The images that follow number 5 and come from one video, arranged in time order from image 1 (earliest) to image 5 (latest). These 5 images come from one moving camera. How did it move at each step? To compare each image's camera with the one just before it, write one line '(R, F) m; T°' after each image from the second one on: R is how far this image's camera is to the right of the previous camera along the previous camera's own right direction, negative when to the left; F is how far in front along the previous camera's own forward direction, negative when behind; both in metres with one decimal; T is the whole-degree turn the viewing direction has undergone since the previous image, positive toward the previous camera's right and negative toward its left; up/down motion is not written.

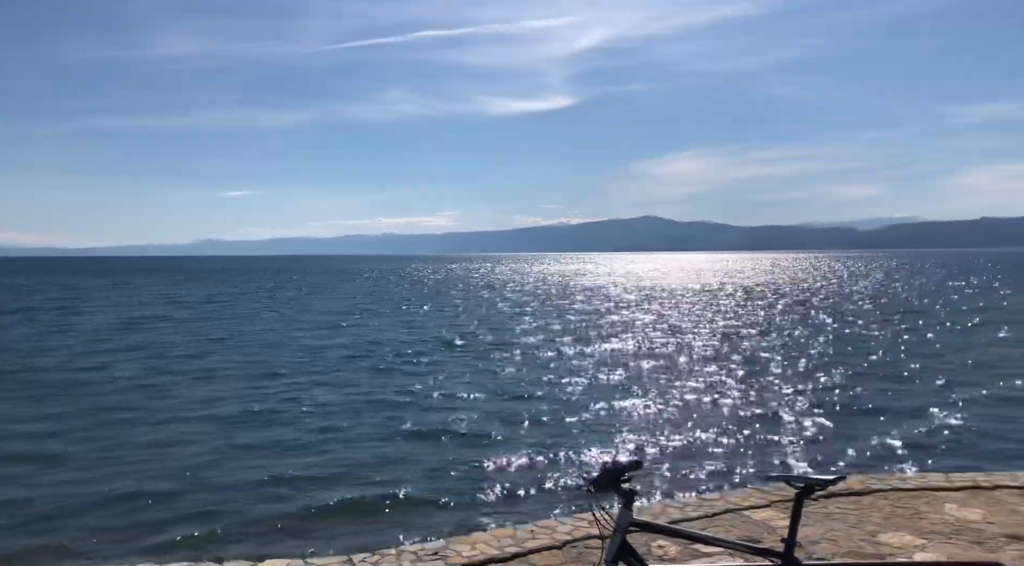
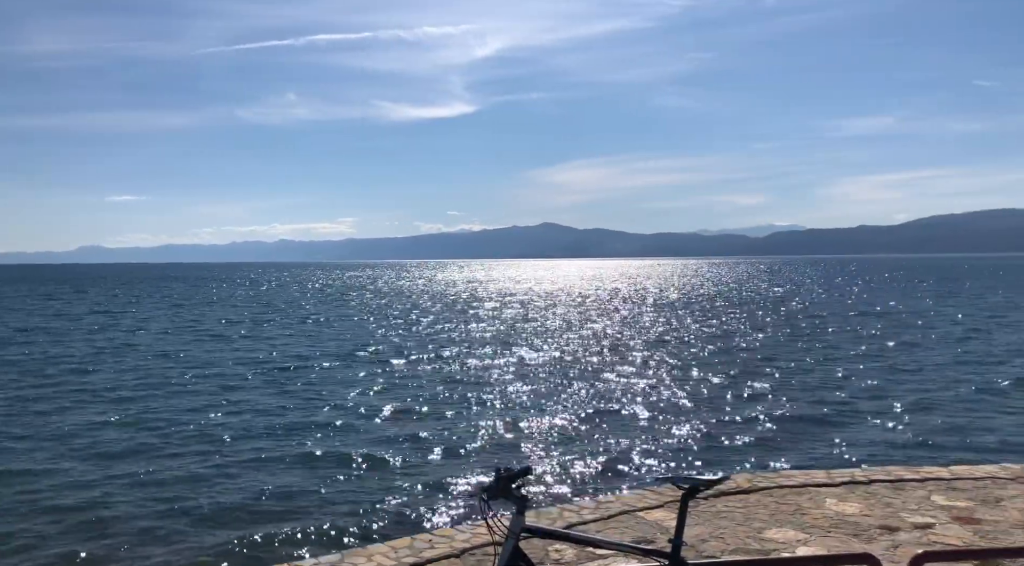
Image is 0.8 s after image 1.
(+0.3, 0.0) m; +6°
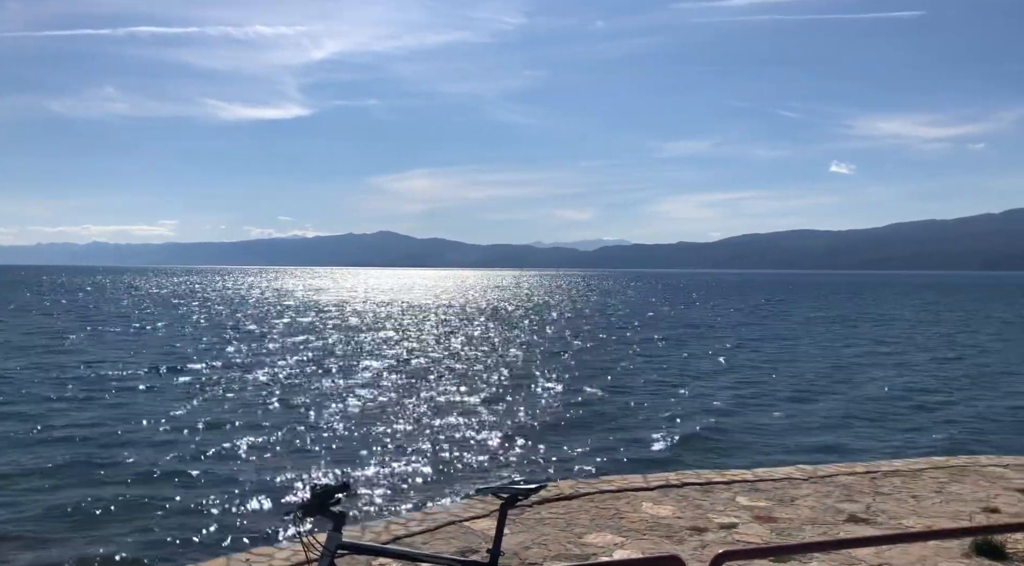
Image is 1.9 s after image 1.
(+0.5, 0.0) m; +10°
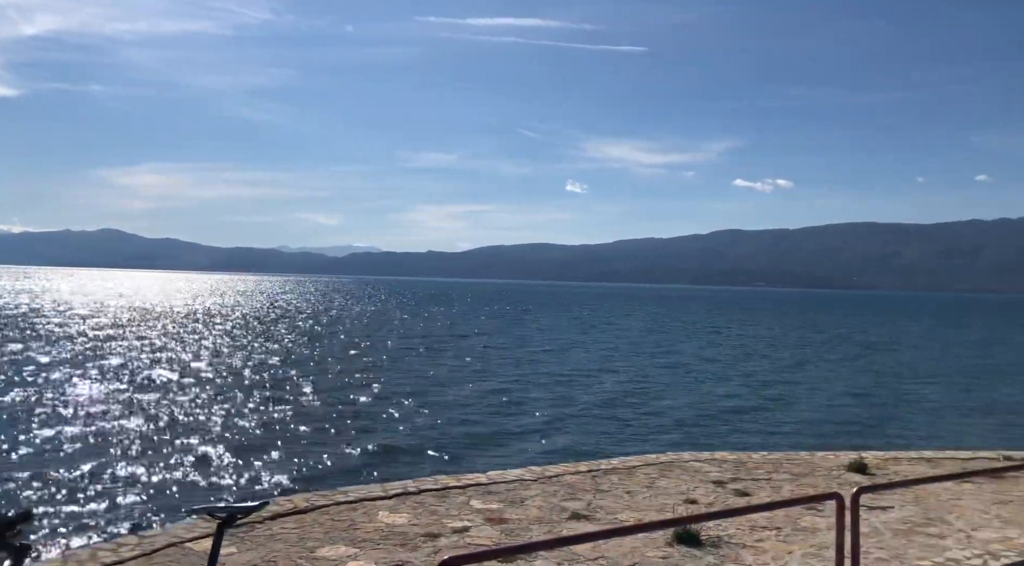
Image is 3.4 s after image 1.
(+0.6, -0.1) m; +16°
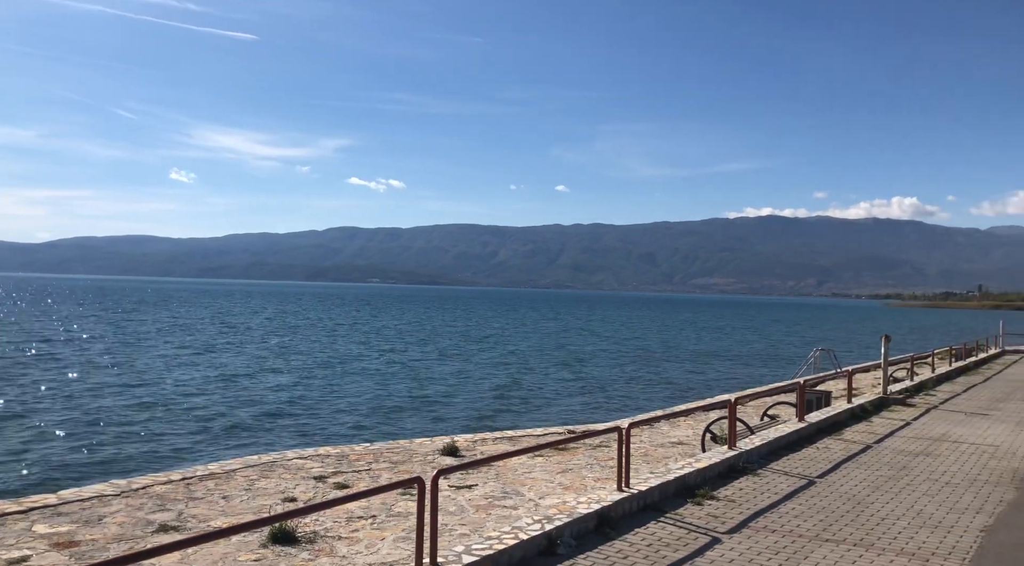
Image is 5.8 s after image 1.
(+1.1, -0.2) m; +23°
